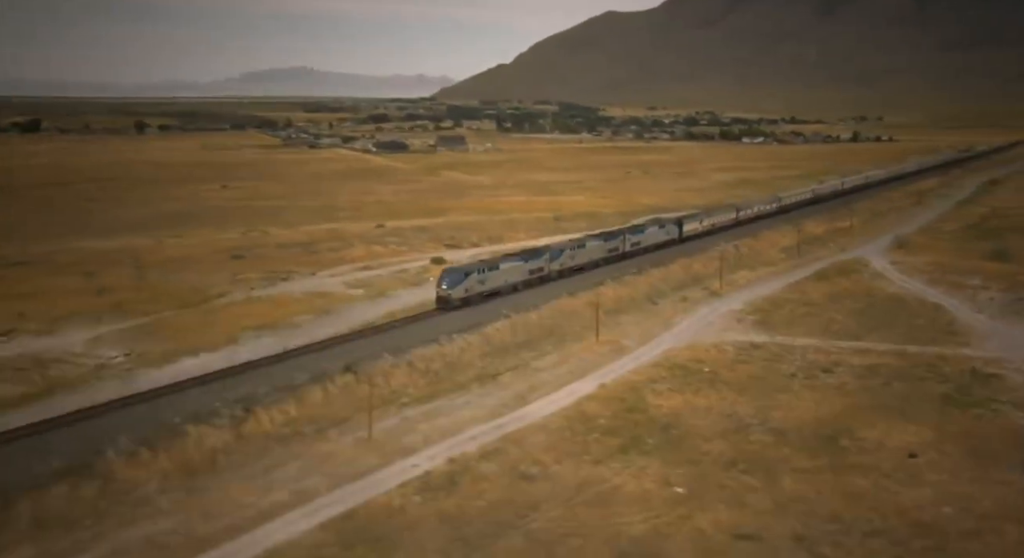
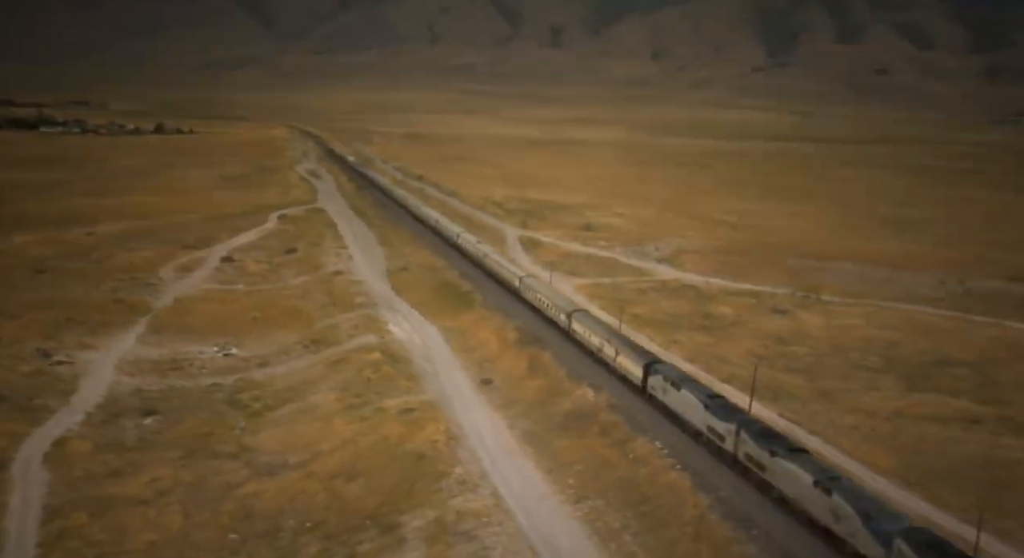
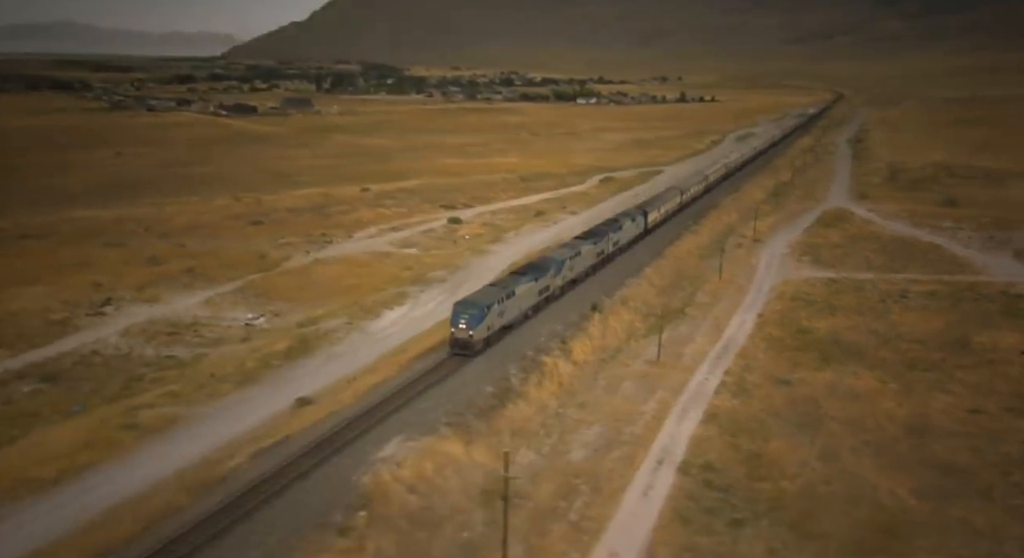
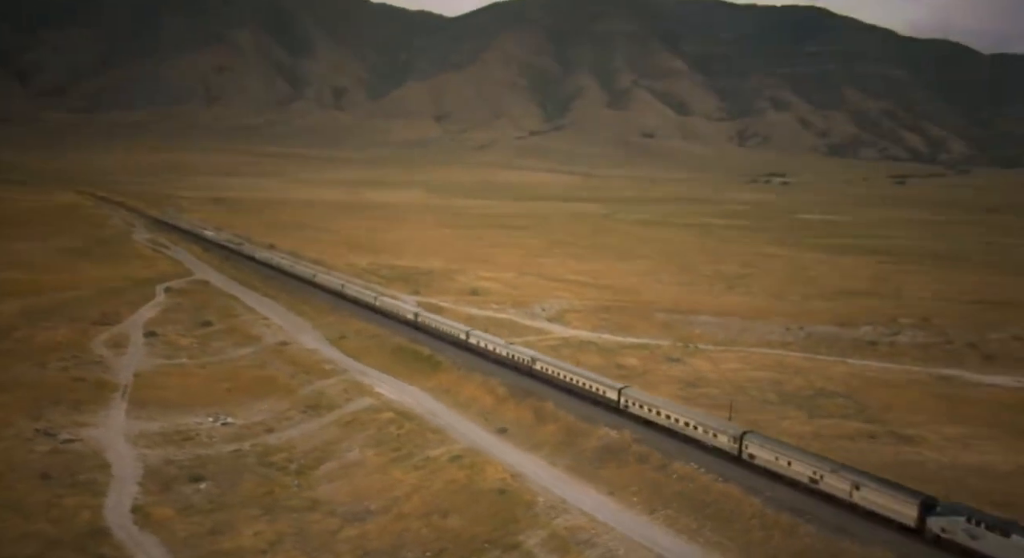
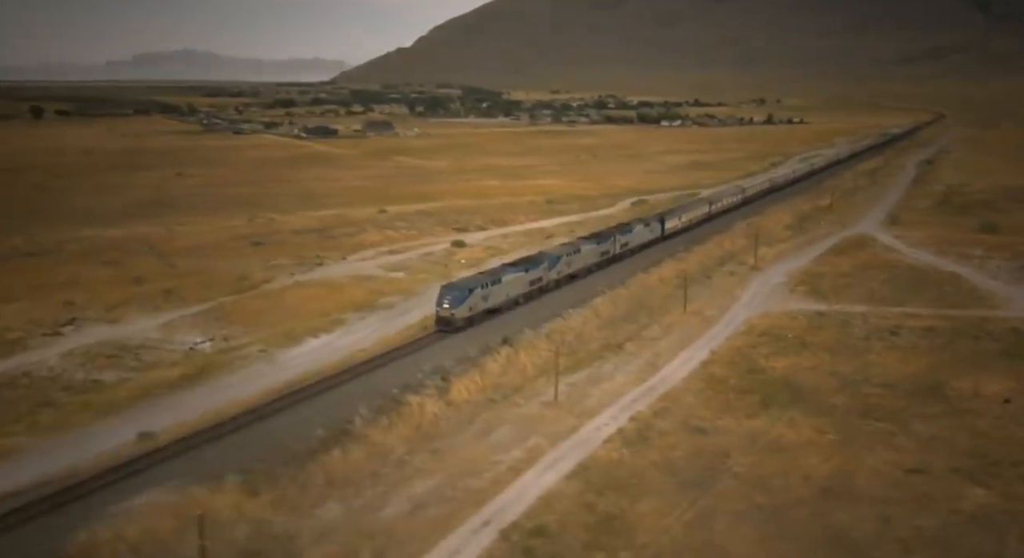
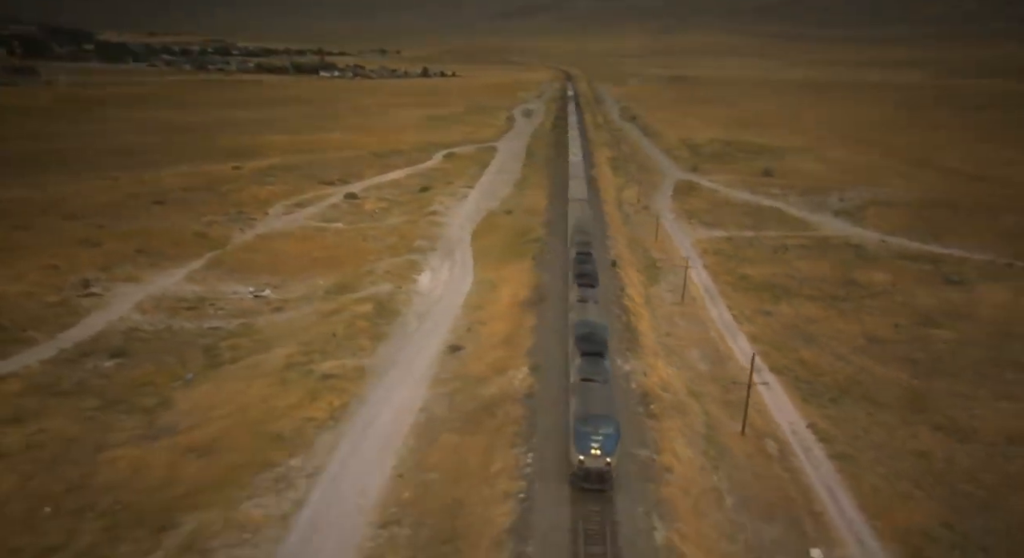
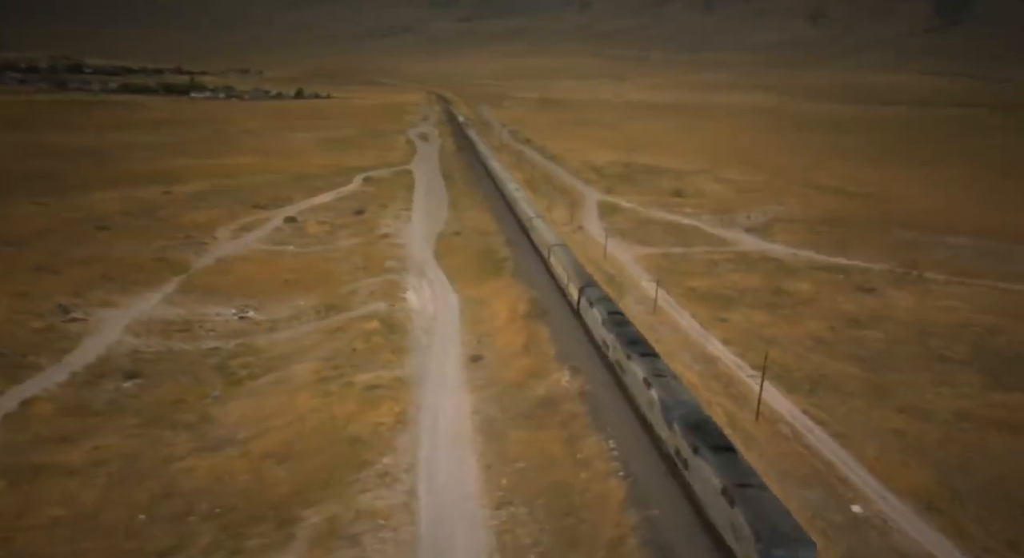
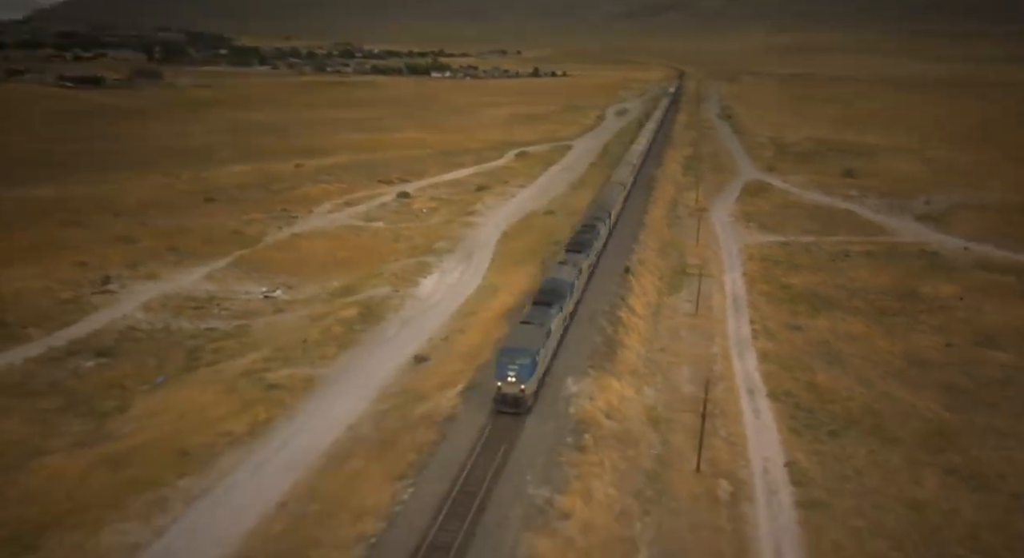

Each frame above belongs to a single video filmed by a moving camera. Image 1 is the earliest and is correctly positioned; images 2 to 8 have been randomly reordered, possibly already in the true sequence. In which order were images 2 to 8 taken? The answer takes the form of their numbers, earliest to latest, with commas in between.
5, 3, 8, 6, 7, 2, 4
